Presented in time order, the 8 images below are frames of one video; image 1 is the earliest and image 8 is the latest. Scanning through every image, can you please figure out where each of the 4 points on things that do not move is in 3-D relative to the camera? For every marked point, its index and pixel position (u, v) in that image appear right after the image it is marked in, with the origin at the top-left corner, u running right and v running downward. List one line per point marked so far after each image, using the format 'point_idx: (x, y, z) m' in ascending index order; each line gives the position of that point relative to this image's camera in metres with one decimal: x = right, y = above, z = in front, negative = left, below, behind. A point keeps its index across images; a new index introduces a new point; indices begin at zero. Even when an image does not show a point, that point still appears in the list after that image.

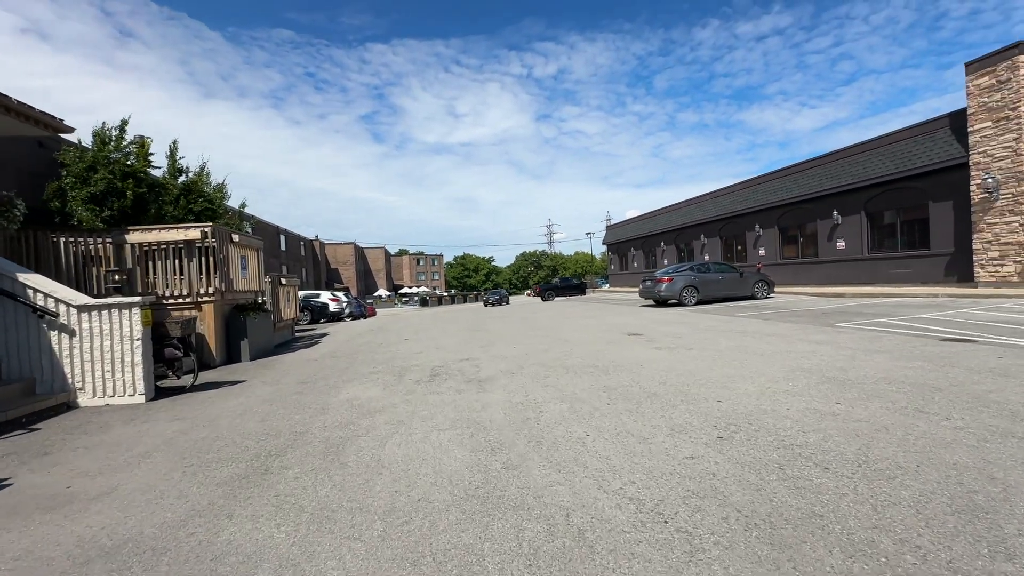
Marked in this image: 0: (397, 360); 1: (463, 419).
0: (-2.6, -1.7, +10.8) m
1: (-0.6, -1.7, +5.9) m
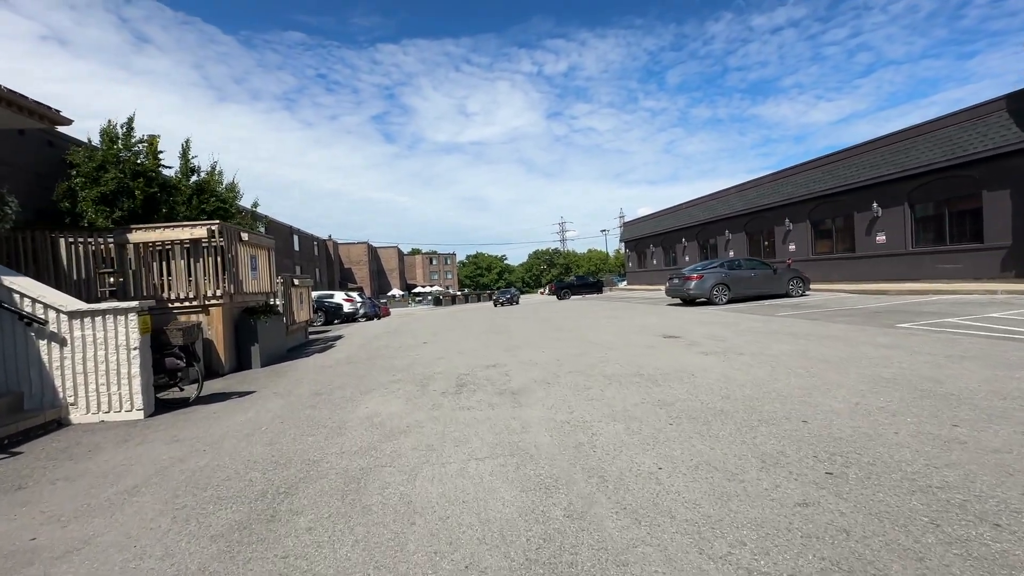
0: (-2.0, -1.7, +10.0) m
1: (-0.1, -1.7, +5.0) m
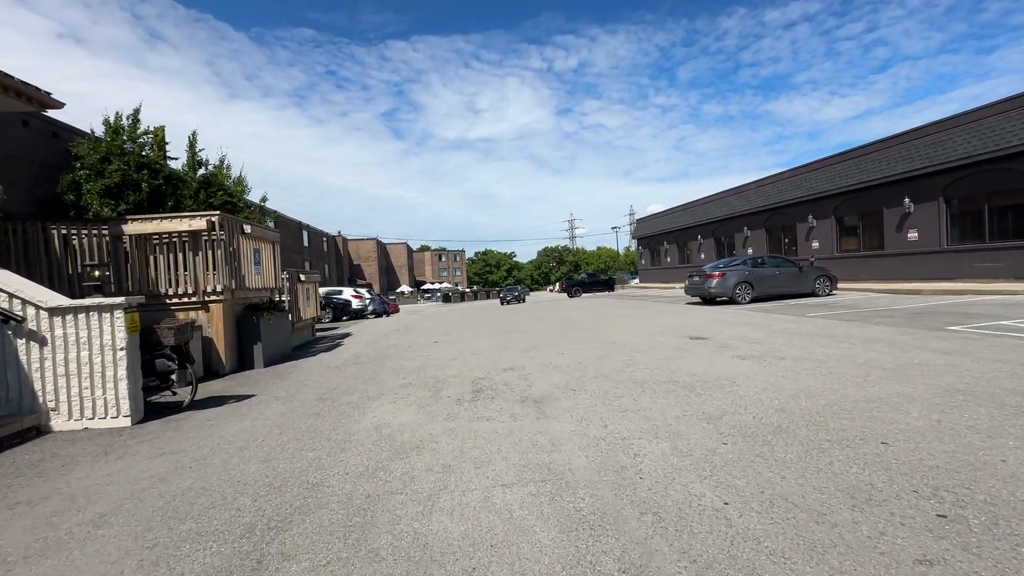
0: (-1.6, -1.6, +9.3) m
1: (+0.2, -1.7, +4.3) m
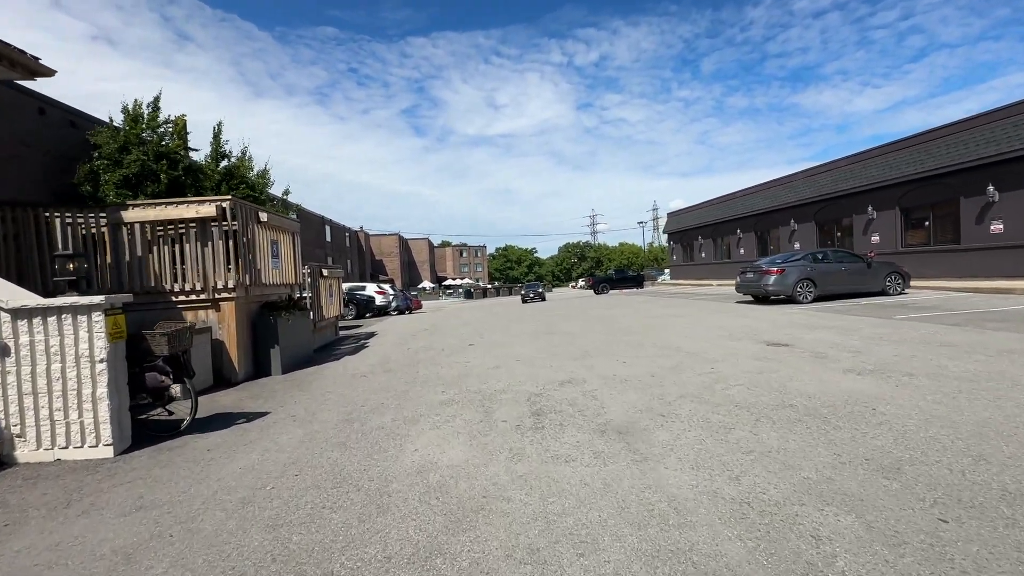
0: (-0.7, -1.6, +7.9) m
1: (+1.0, -1.7, +2.9) m
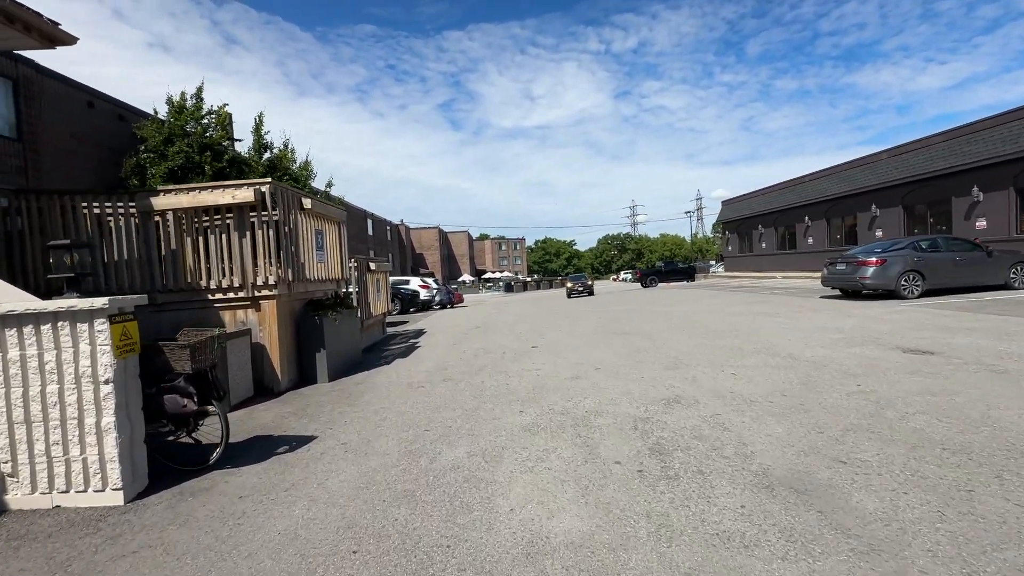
0: (+0.6, -1.5, +6.5) m
1: (+1.8, -1.7, +1.4) m
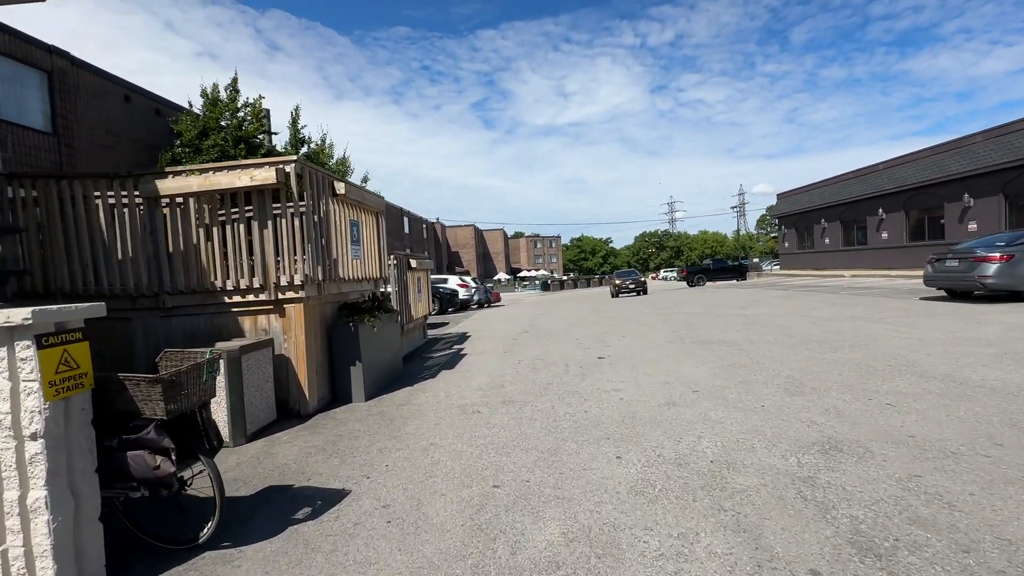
0: (+1.5, -1.5, +4.9) m
1: (+2.4, -1.7, -0.3) m
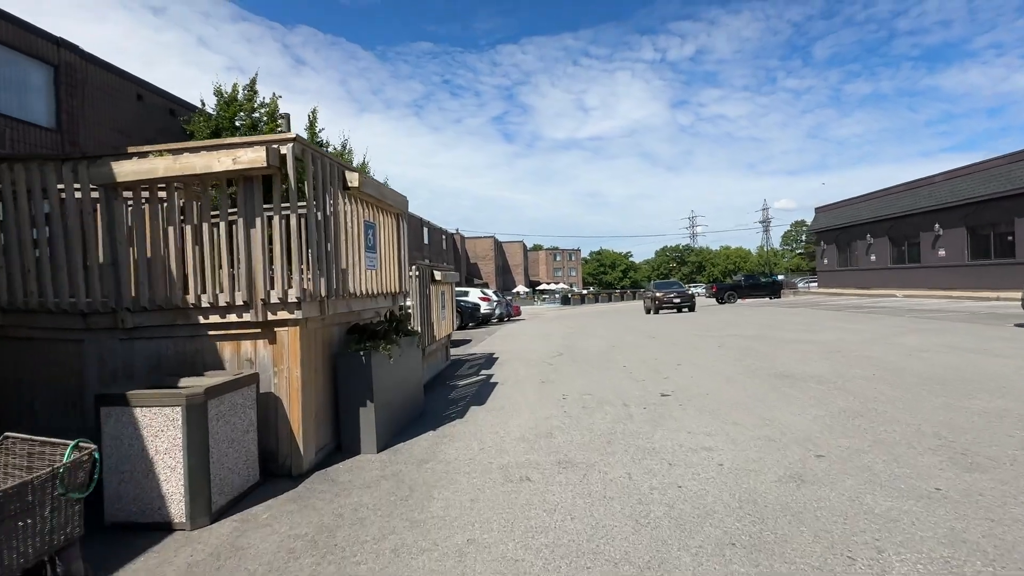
0: (+2.1, -1.8, +3.3) m
1: (+2.8, -1.8, -2.0) m
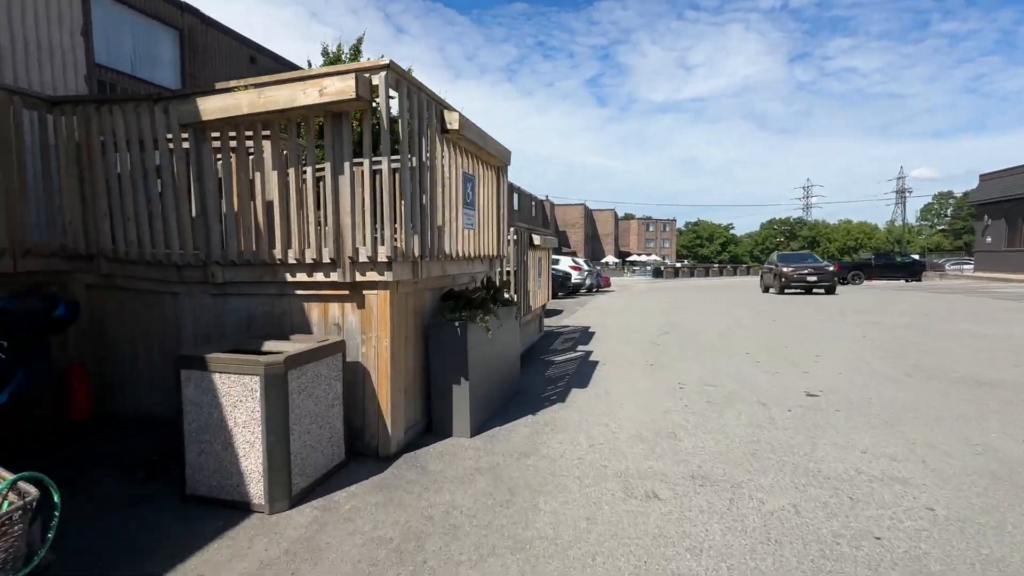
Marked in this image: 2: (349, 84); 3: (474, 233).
0: (+2.8, -1.7, +2.0) m
1: (+2.5, -2.1, -3.3) m
2: (-1.3, +1.7, +3.9) m
3: (-0.5, +0.7, +5.8) m
